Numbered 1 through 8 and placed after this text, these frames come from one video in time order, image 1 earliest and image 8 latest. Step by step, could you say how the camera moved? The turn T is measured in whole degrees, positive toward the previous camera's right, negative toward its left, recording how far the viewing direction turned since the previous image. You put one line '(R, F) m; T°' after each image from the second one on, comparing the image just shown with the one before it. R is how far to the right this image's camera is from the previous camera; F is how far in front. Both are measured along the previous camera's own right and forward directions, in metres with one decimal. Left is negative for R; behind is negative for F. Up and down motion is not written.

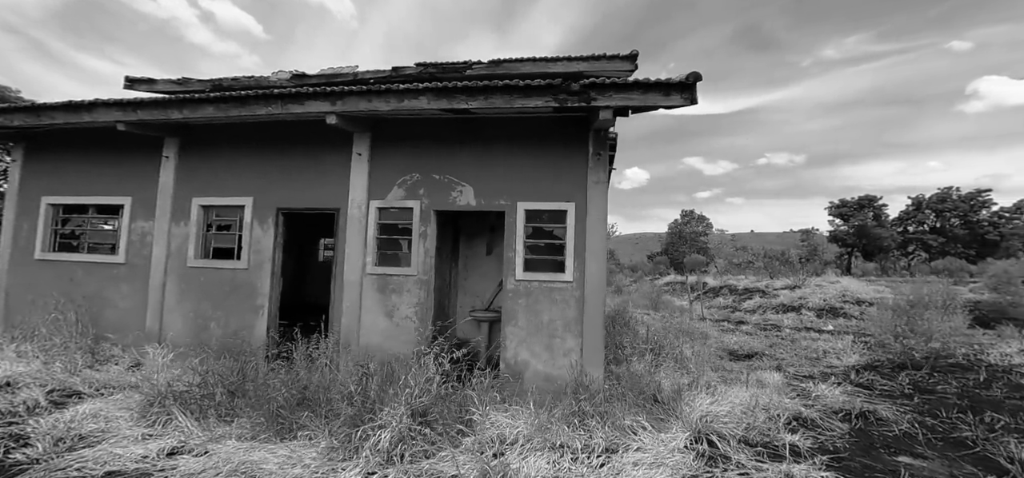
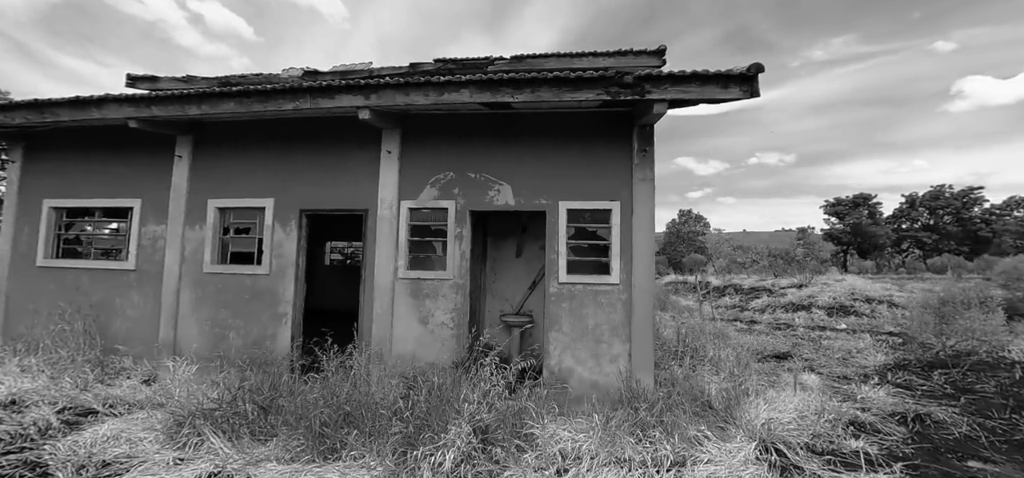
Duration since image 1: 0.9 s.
(-0.5, +0.2) m; +1°
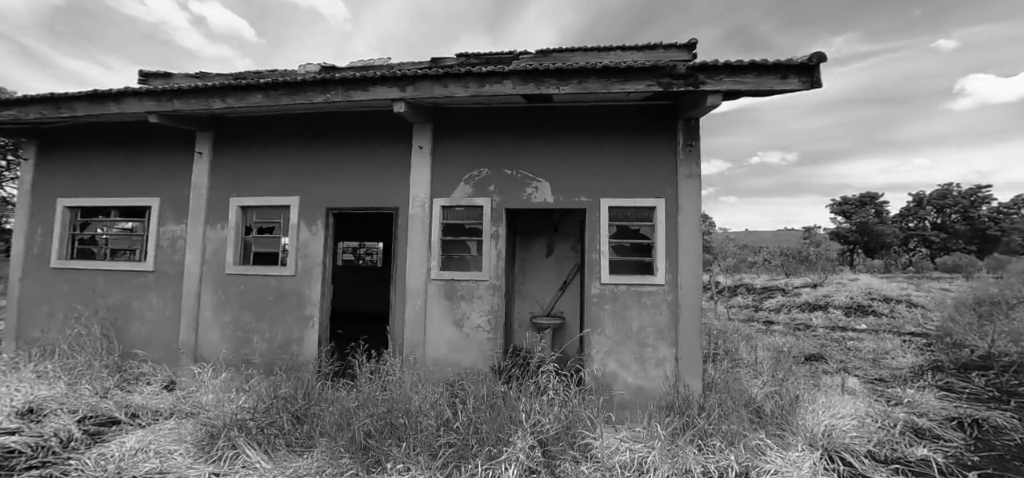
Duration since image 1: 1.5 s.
(-0.4, +0.2) m; 0°
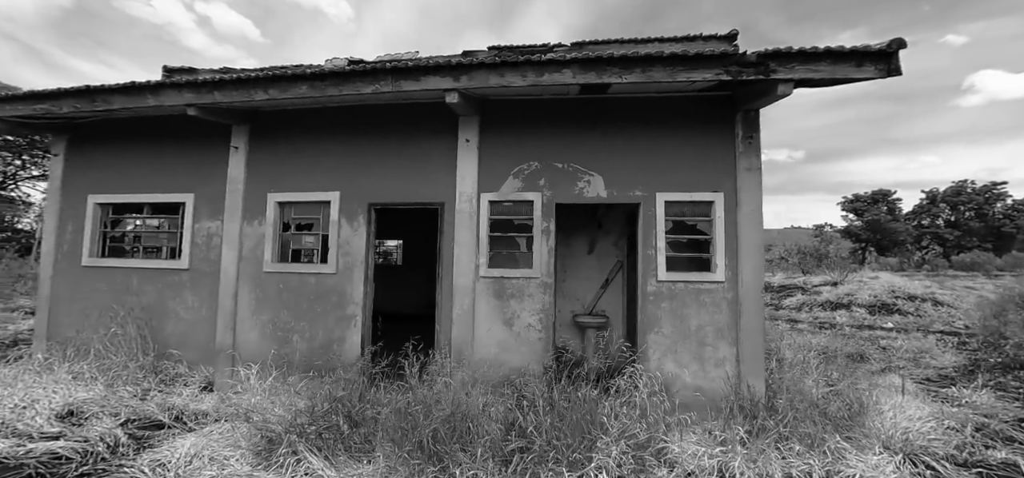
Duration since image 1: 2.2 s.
(-0.5, +0.2) m; 0°
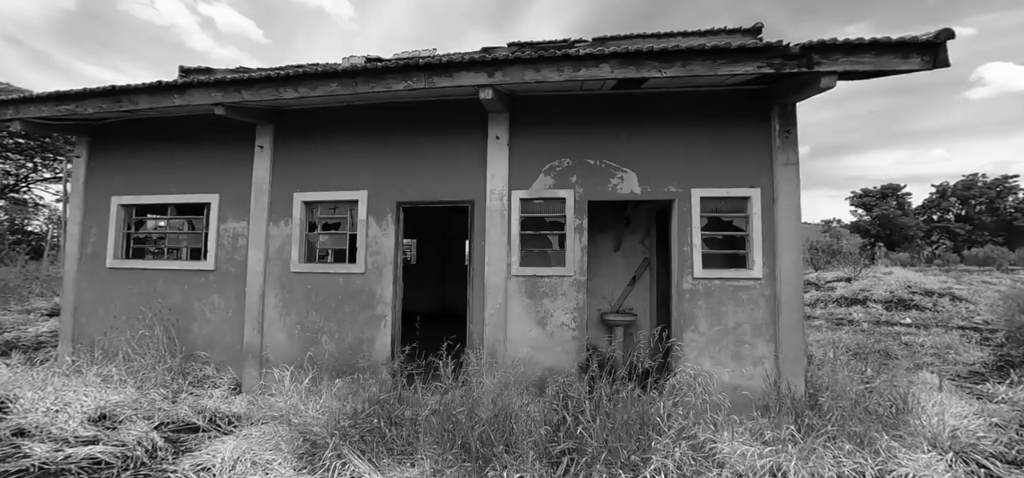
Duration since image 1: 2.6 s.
(-0.3, +0.1) m; 0°
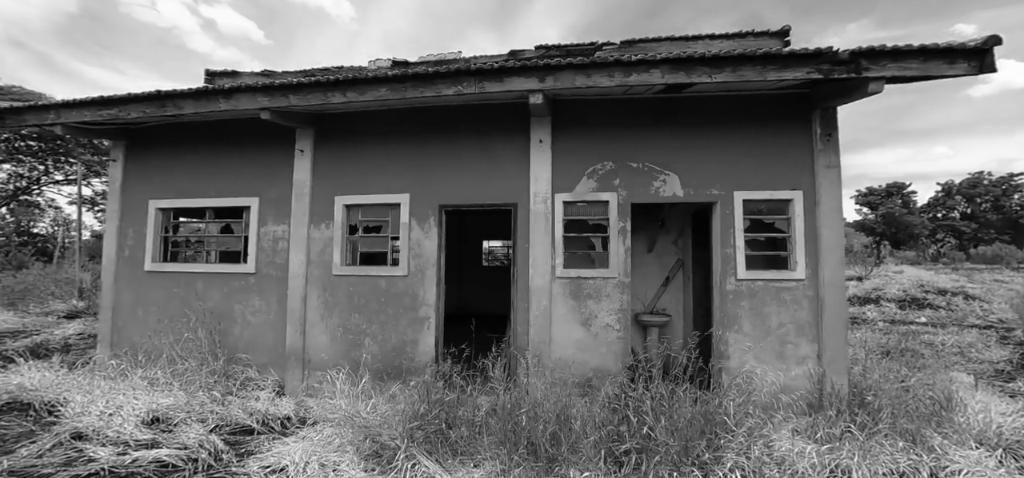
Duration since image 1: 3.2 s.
(-0.4, 0.0) m; 0°
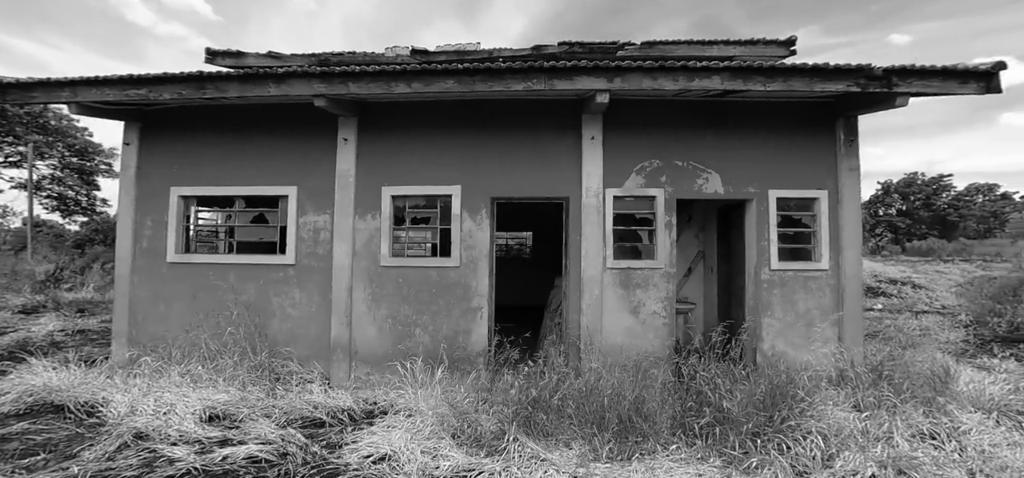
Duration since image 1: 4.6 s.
(-1.0, -0.1) m; +6°
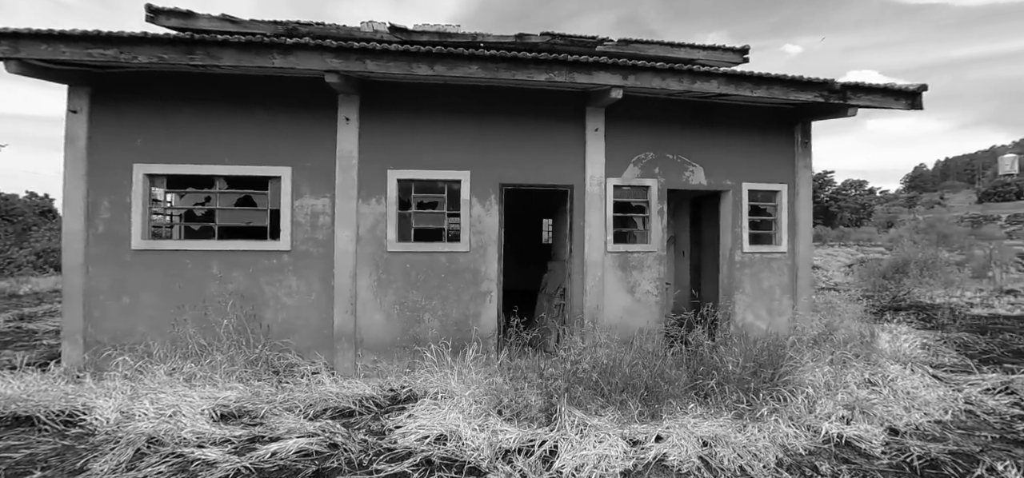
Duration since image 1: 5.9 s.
(-0.9, -0.1) m; +10°
